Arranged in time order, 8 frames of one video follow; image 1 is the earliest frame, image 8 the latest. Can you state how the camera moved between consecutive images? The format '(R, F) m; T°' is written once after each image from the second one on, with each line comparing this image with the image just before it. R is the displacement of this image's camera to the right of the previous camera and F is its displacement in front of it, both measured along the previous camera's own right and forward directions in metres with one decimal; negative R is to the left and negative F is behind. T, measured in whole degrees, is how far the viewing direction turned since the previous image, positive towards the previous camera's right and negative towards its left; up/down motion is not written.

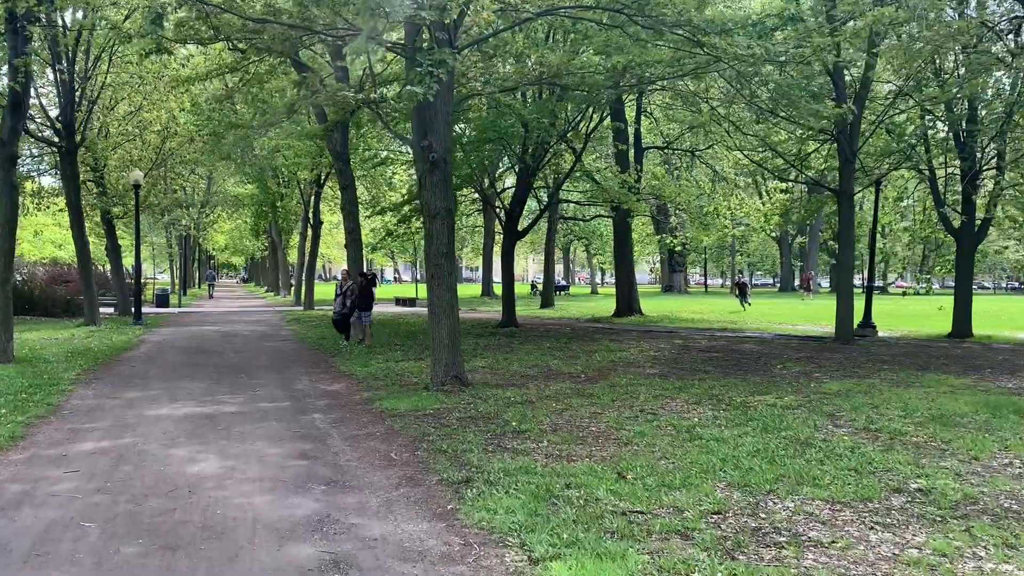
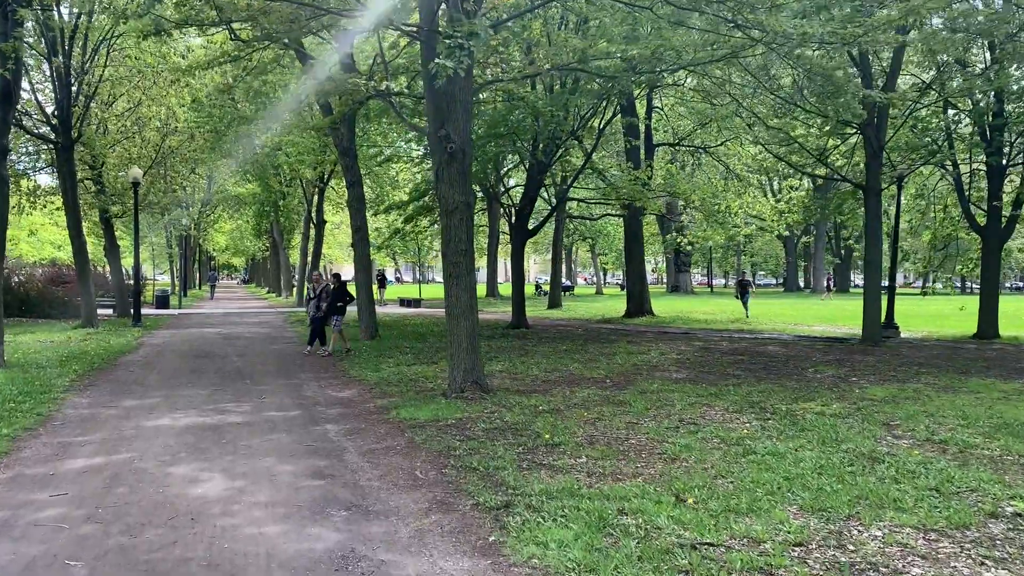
(-0.2, +0.6) m; 0°
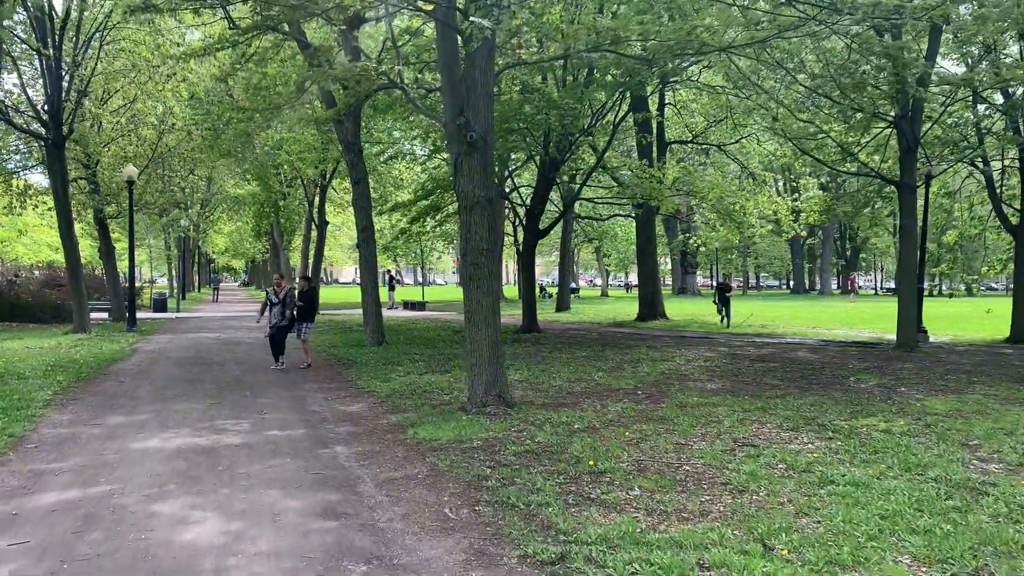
(-0.2, +0.8) m; 0°
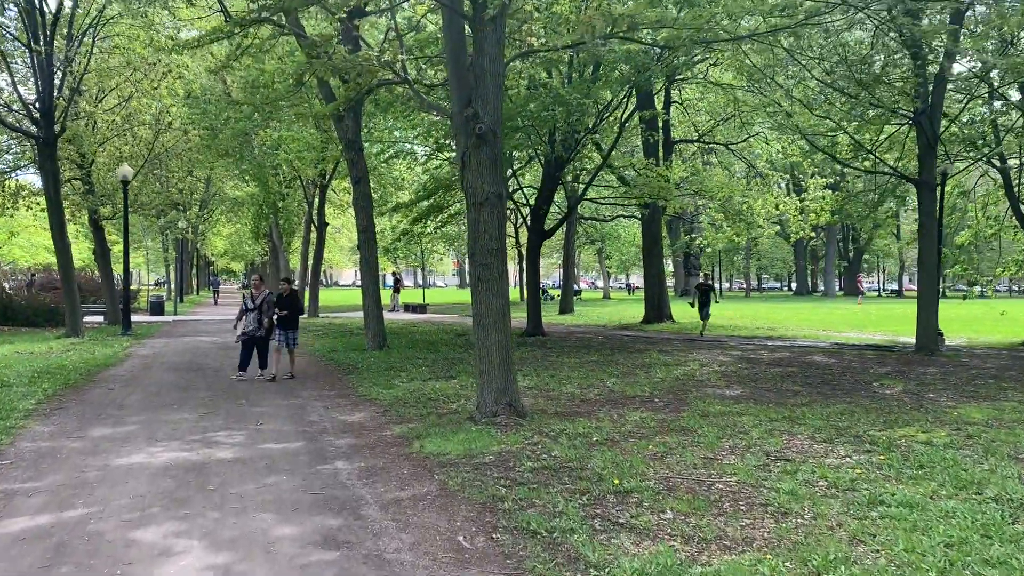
(-0.1, +0.5) m; 0°
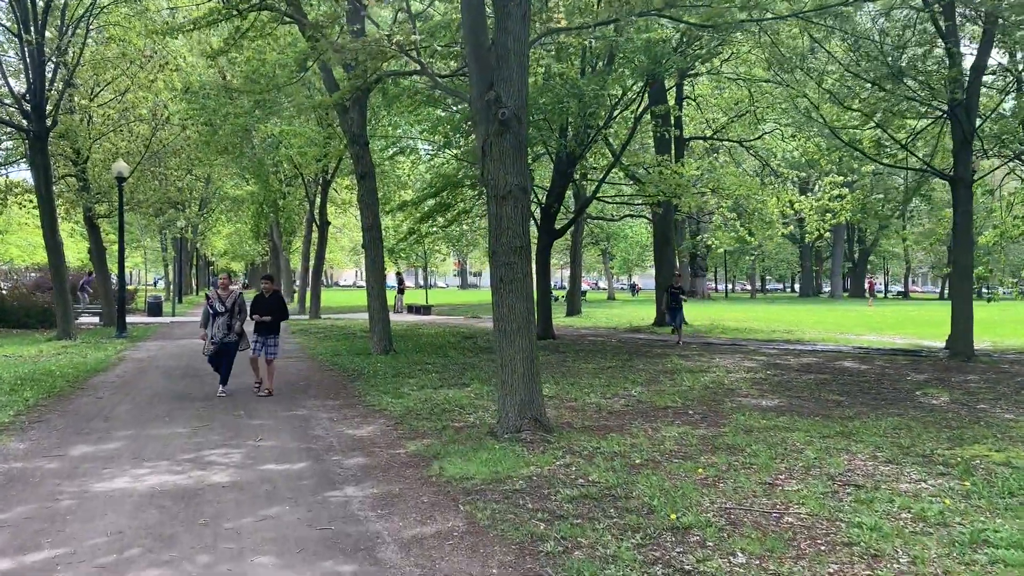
(-0.2, +0.7) m; 0°
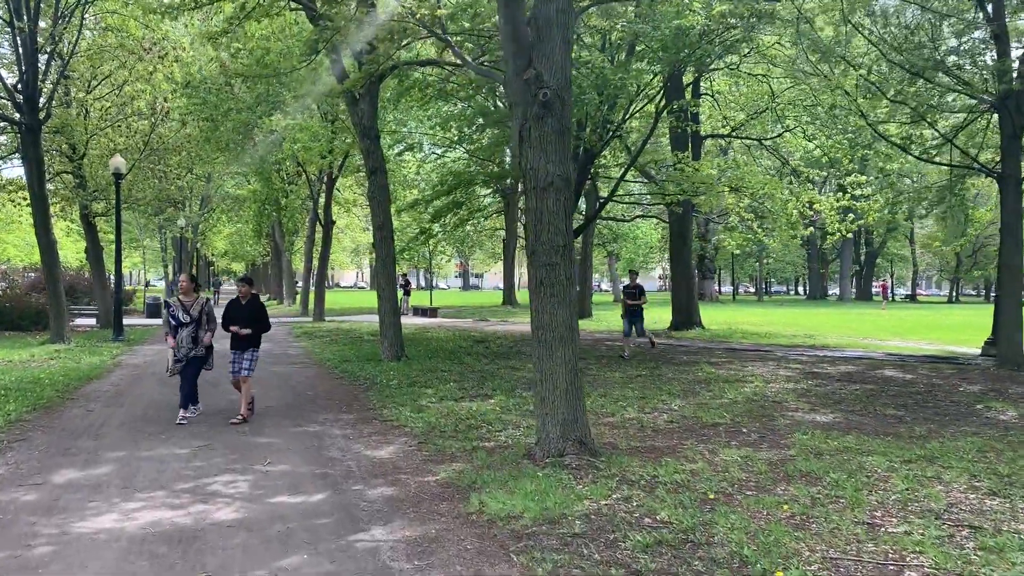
(-0.2, +0.8) m; 0°
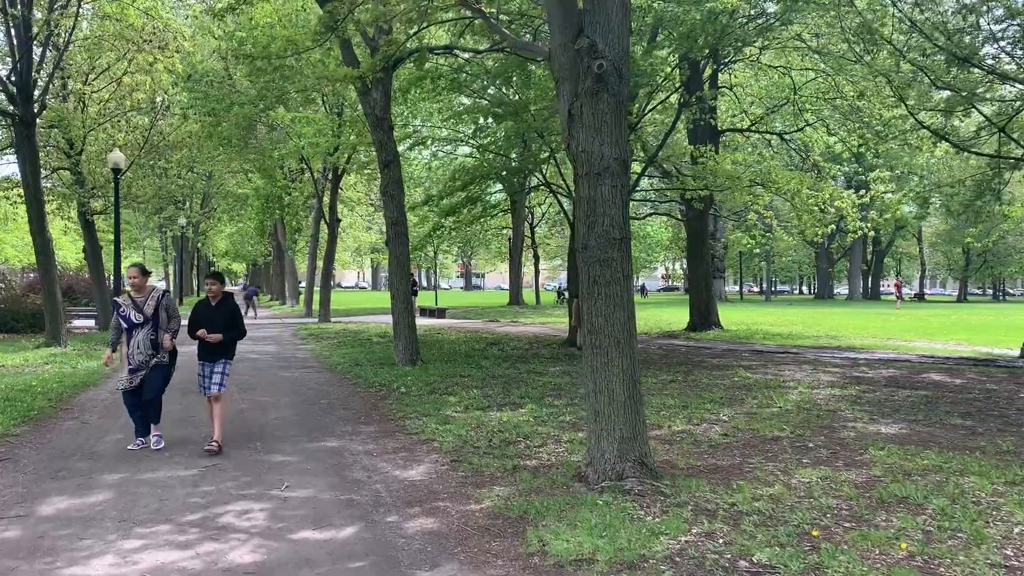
(-0.3, +0.7) m; 0°
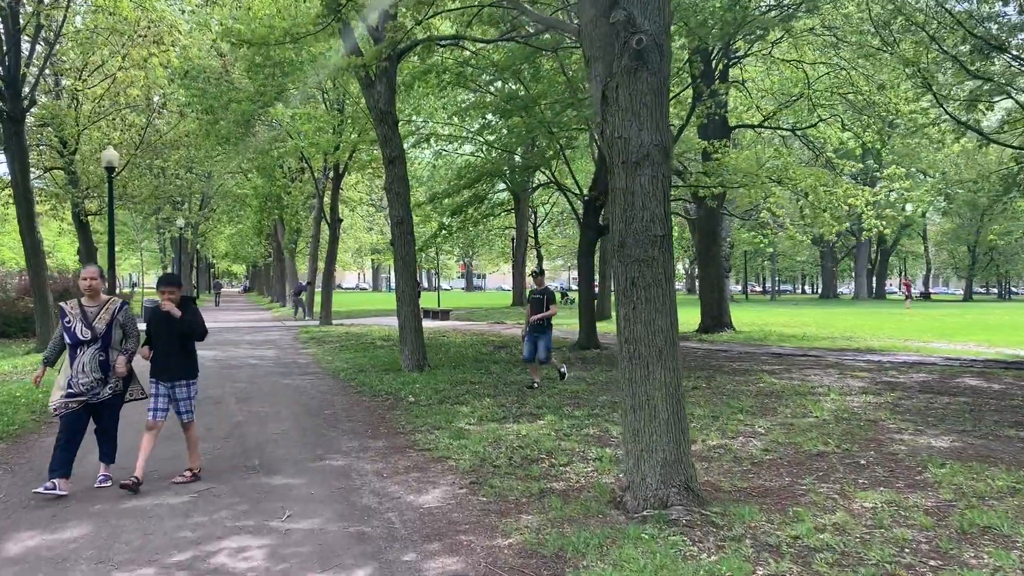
(-0.1, +0.6) m; 0°
